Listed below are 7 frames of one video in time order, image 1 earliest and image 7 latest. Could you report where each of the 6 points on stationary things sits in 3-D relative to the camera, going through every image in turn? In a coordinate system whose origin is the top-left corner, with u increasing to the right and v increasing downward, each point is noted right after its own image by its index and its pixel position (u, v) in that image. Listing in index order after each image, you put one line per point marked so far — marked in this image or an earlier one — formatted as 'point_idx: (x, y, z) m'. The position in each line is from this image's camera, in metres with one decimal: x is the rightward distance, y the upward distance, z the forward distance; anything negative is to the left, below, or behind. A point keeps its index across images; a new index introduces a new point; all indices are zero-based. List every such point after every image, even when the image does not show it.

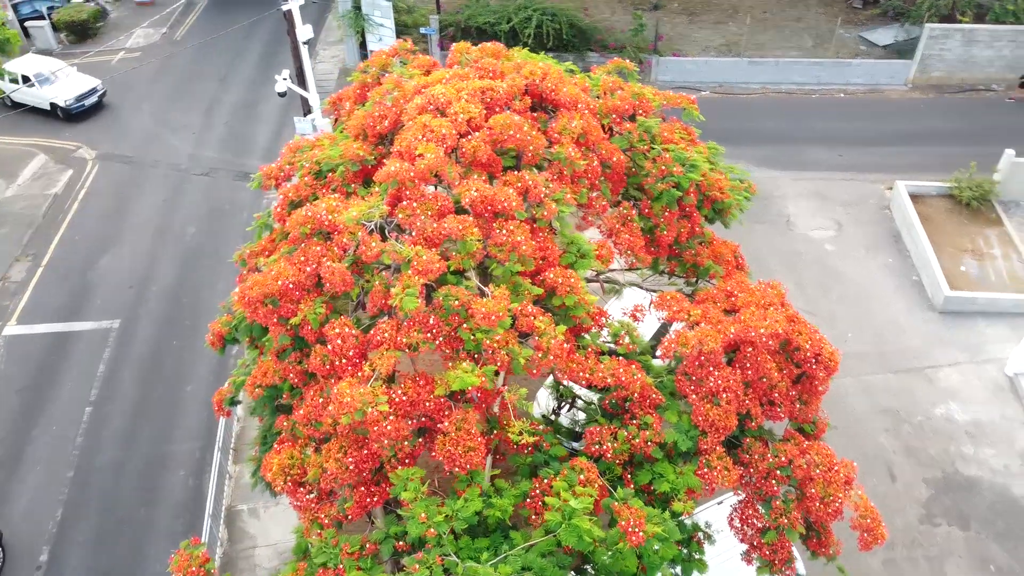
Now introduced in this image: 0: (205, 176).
0: (-6.1, +2.3, +16.2) m
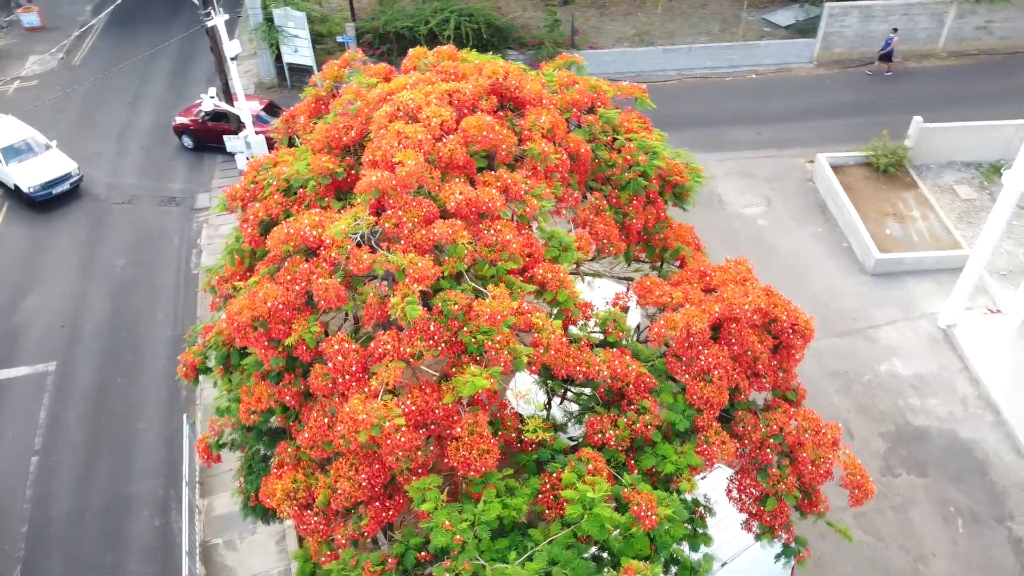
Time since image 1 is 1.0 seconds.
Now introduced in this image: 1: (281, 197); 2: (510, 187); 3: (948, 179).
0: (-7.4, +1.6, +15.5) m
1: (-1.9, +0.7, +6.6) m
2: (0.0, +0.8, +6.2) m
3: (+8.2, +2.0, +15.1) m
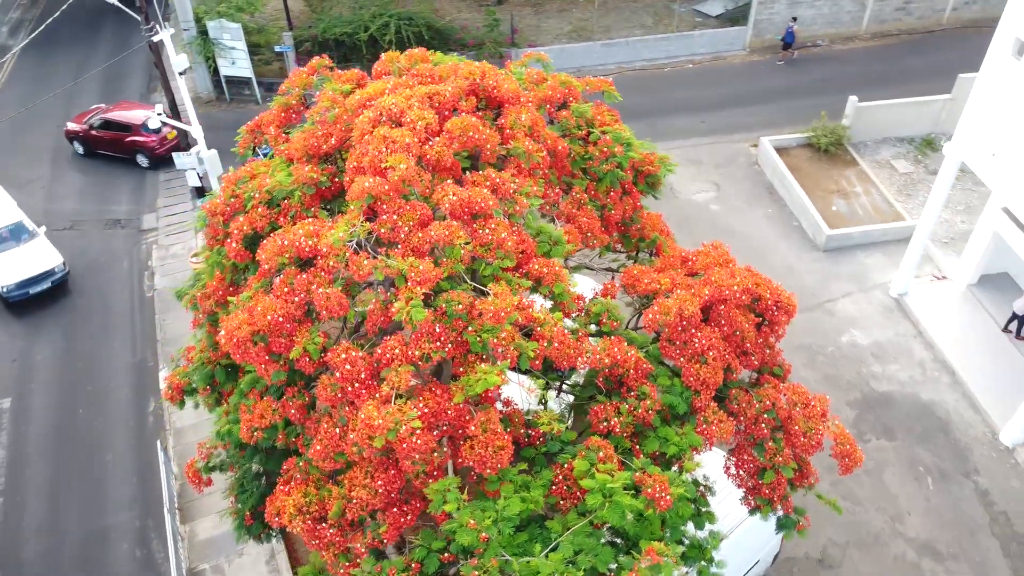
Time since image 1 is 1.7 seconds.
0: (-8.2, +1.1, +15.0) m
1: (-2.0, +0.6, +6.5) m
2: (-0.1, +0.8, +6.2) m
3: (+7.3, +2.6, +15.8) m
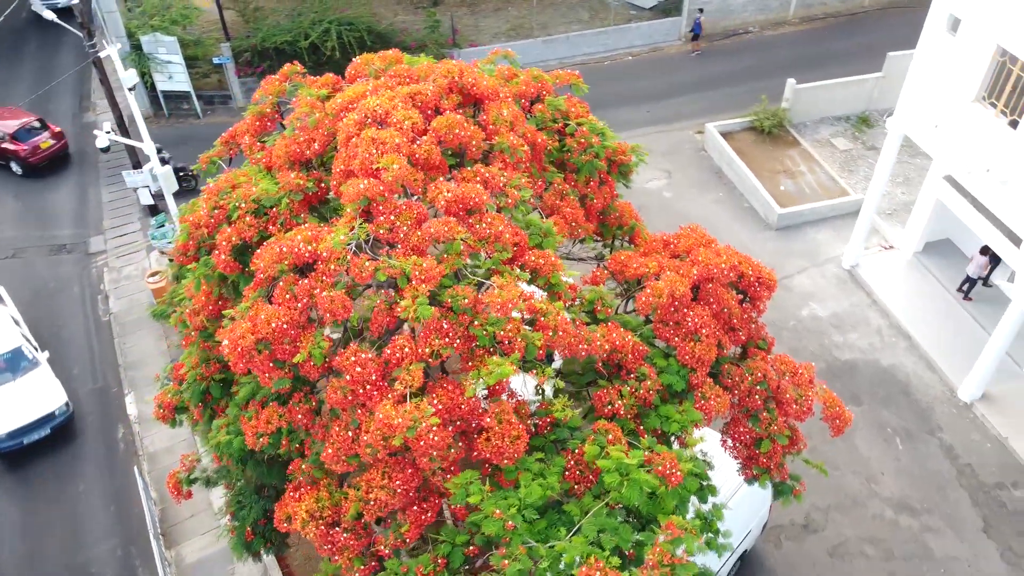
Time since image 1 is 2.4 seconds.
0: (-8.9, +0.5, +14.4) m
1: (-2.0, +0.5, +6.4) m
2: (-0.2, +0.8, +6.3) m
3: (+6.3, +3.1, +16.3) m
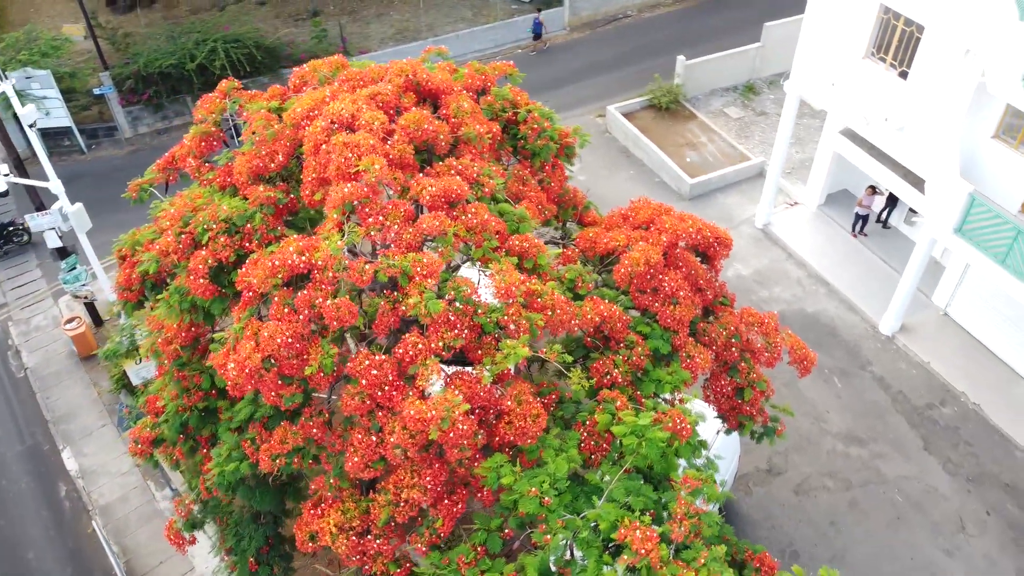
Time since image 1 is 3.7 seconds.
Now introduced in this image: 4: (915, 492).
0: (-10.0, -0.6, +13.3) m
1: (-2.2, +0.4, +6.2) m
2: (-0.4, +0.9, +6.4) m
3: (+4.3, +3.9, +17.2) m
4: (+5.0, -2.5, +10.0) m
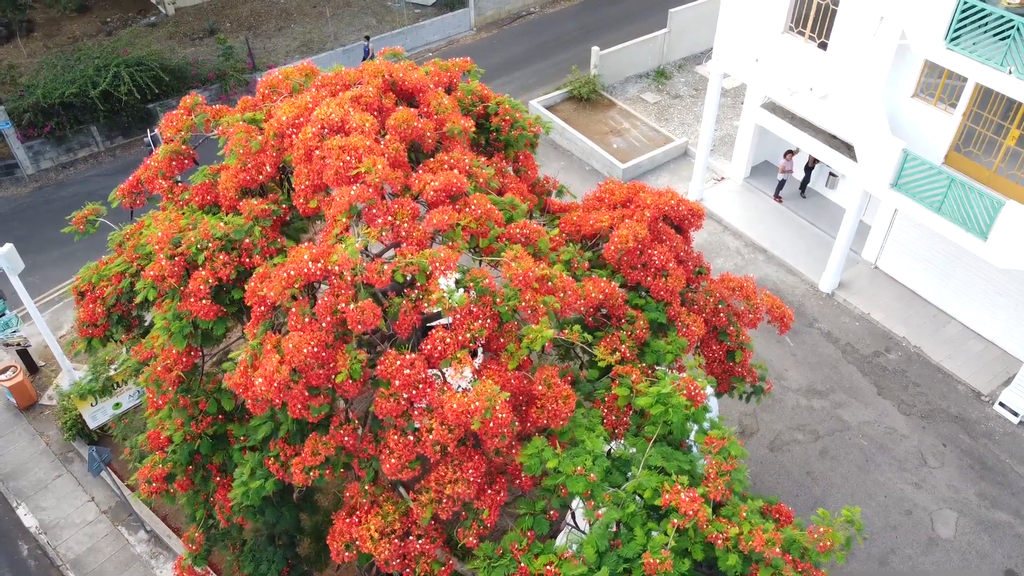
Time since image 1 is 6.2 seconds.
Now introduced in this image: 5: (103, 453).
0: (-10.6, -1.6, +12.1) m
1: (-2.1, +0.2, +6.0) m
2: (-0.4, +1.0, +6.4) m
3: (+2.6, +4.3, +17.7) m
4: (+4.8, -1.9, +10.7) m
5: (-4.6, -1.8, +9.1) m
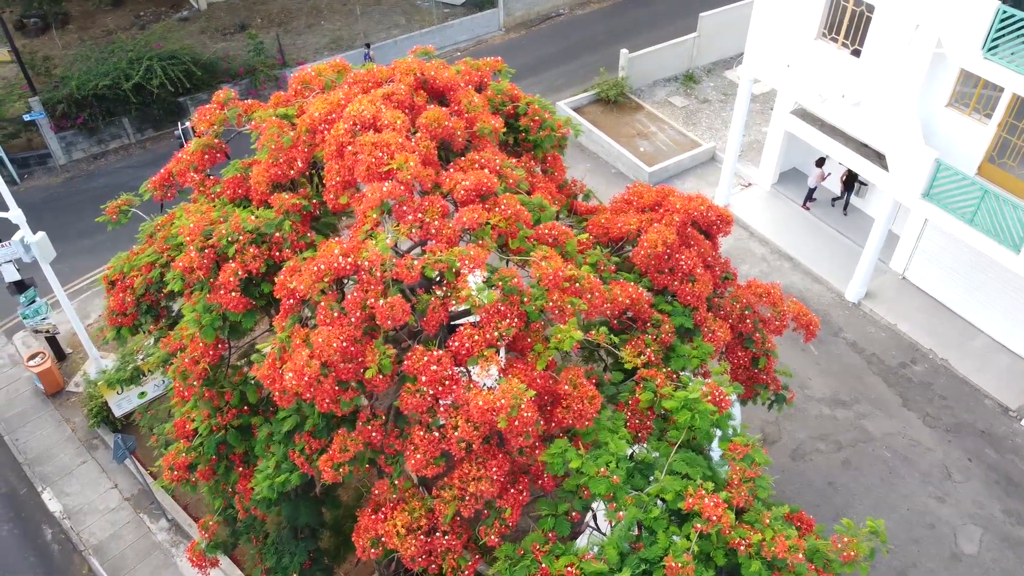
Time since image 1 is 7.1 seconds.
0: (-10.3, -1.4, +12.3) m
1: (-1.9, +0.3, +6.1) m
2: (-0.2, +1.0, +6.4) m
3: (+3.2, +4.2, +17.6) m
4: (+5.1, -2.1, +10.5) m
5: (-4.4, -1.7, +9.2) m
